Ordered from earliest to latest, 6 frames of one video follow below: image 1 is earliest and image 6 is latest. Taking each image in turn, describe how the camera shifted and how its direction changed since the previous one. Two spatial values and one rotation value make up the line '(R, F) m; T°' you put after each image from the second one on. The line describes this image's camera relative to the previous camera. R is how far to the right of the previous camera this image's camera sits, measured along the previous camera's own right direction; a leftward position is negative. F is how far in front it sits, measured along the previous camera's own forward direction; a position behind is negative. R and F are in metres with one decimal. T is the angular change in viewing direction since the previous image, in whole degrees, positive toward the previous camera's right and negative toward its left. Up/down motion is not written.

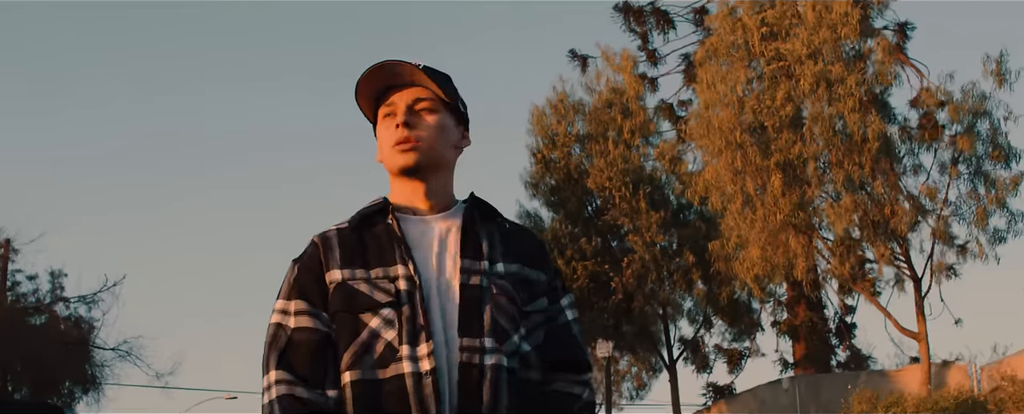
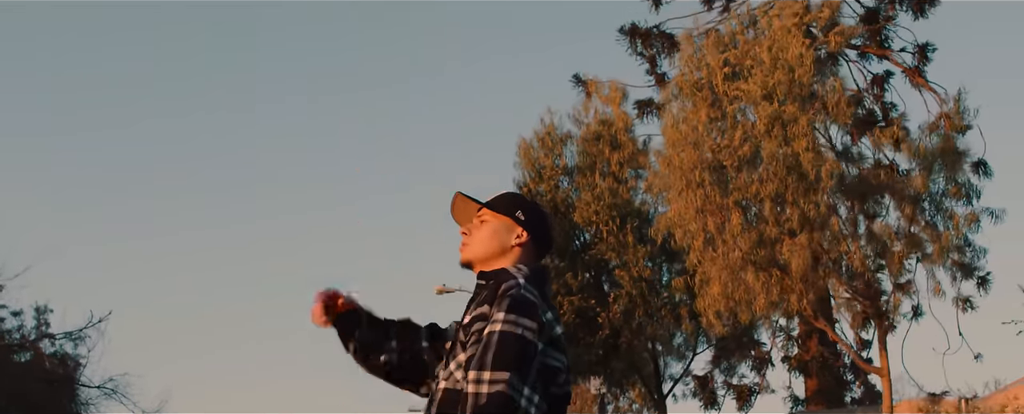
(0.0, +0.2) m; 0°
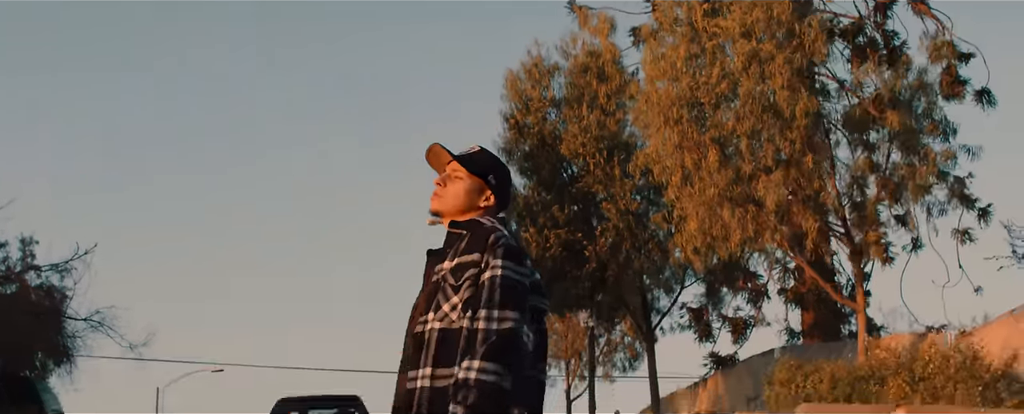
(0.0, +0.1) m; 0°
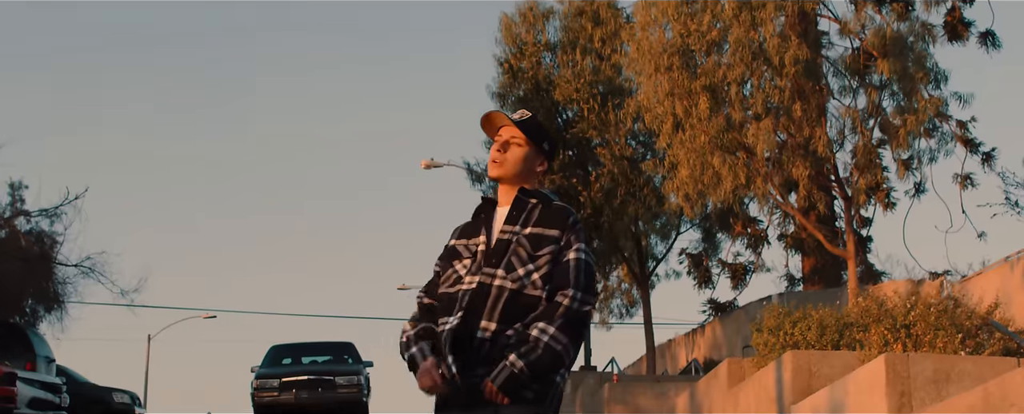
(+0.1, +0.3) m; 0°
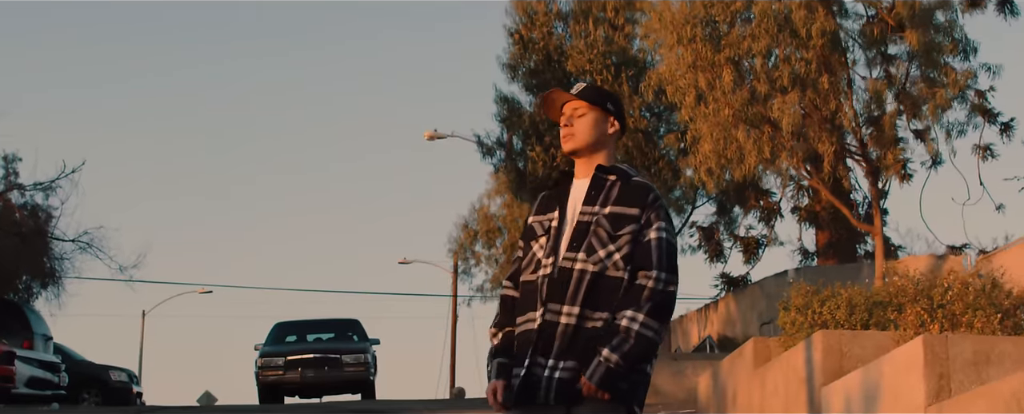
(-0.1, +0.7) m; 0°
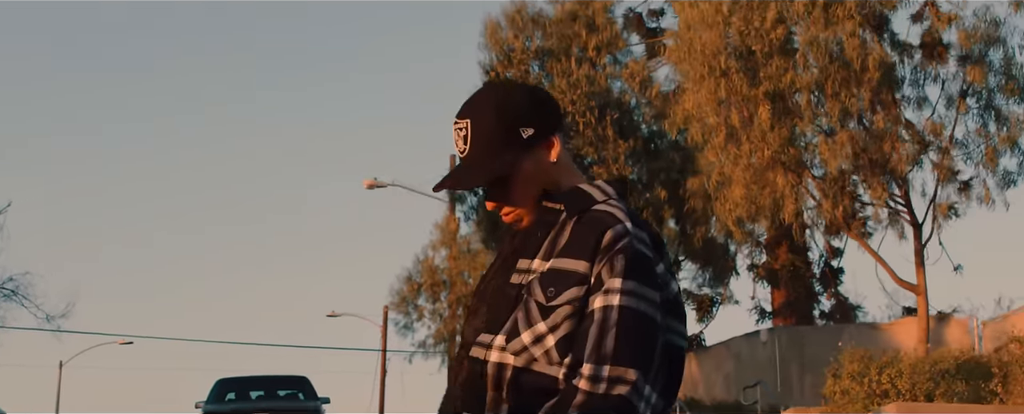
(-1.0, +1.6) m; +4°
